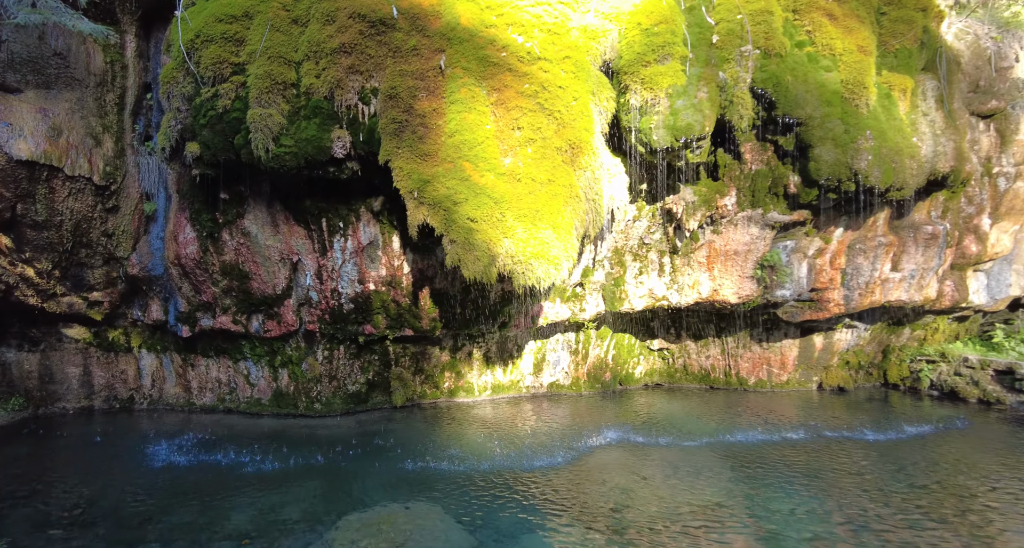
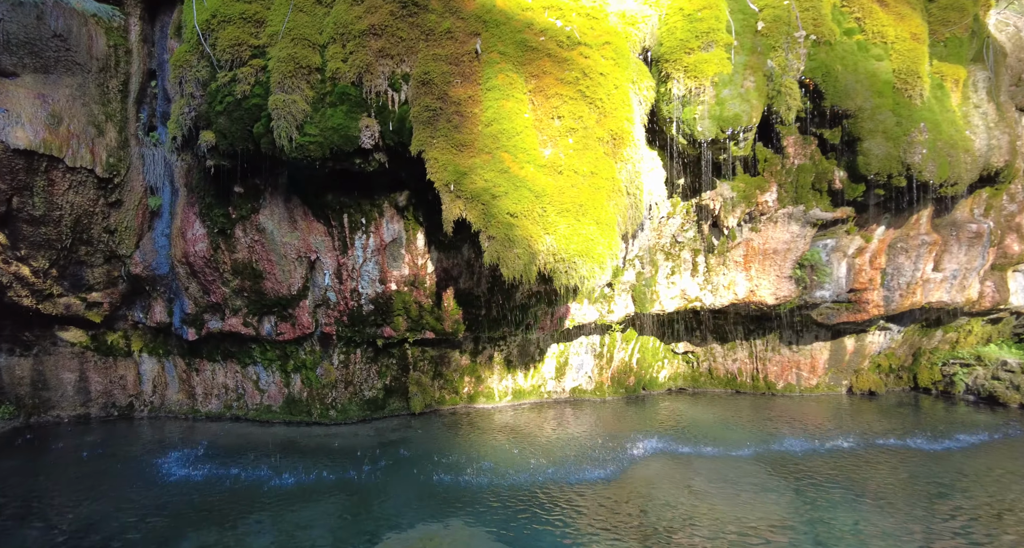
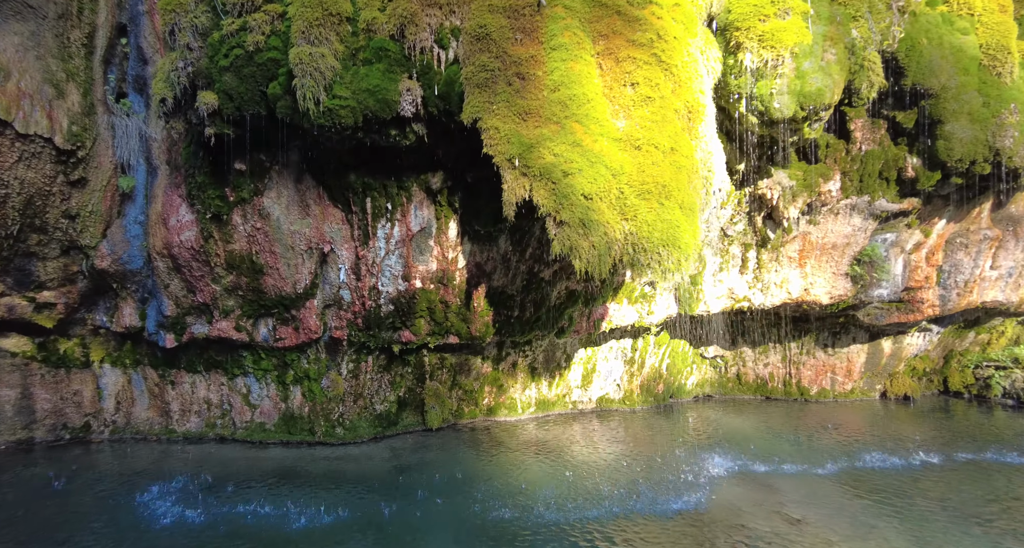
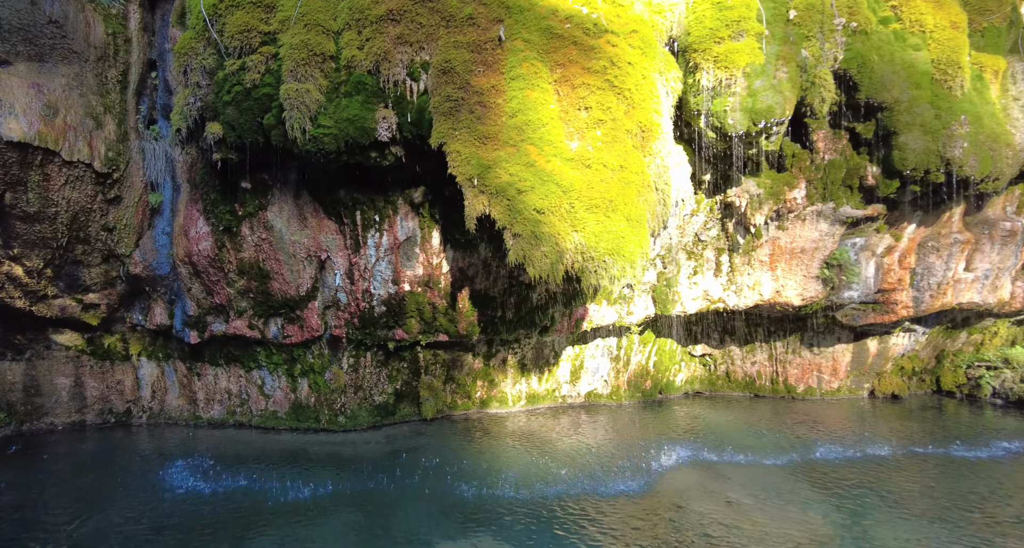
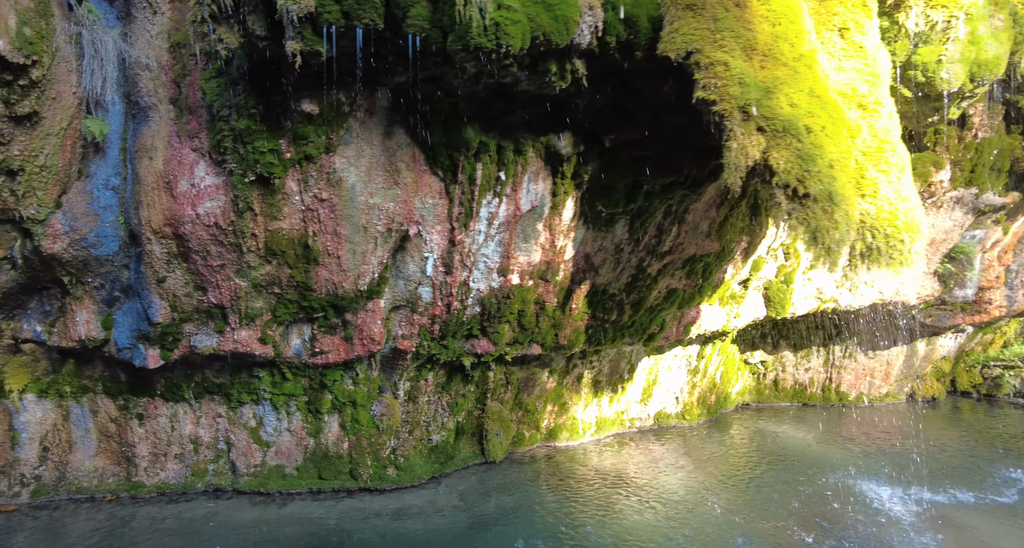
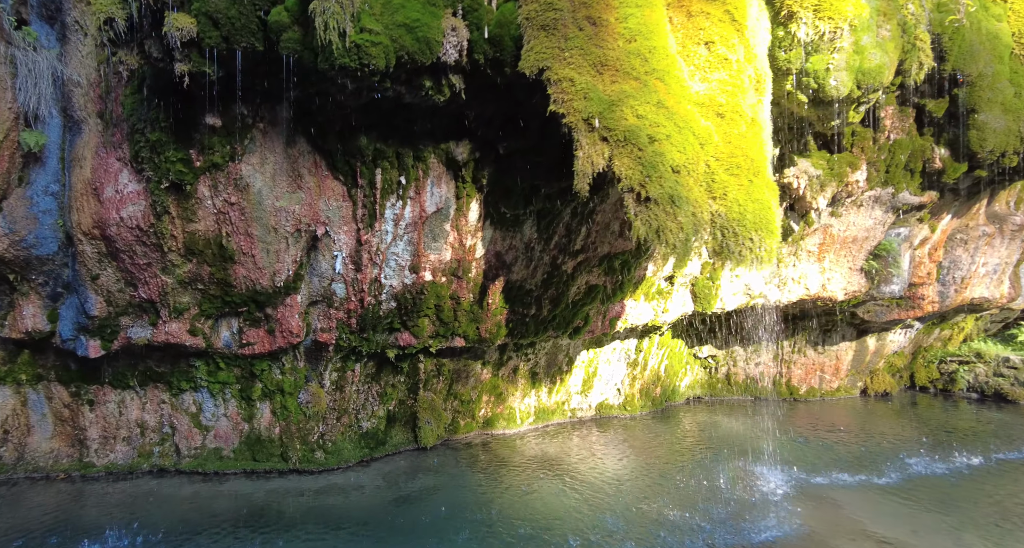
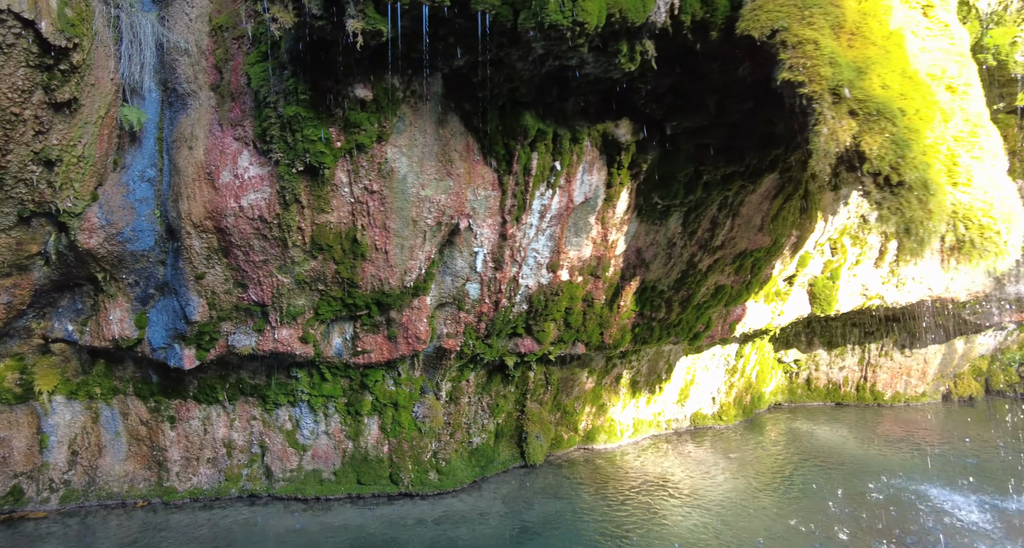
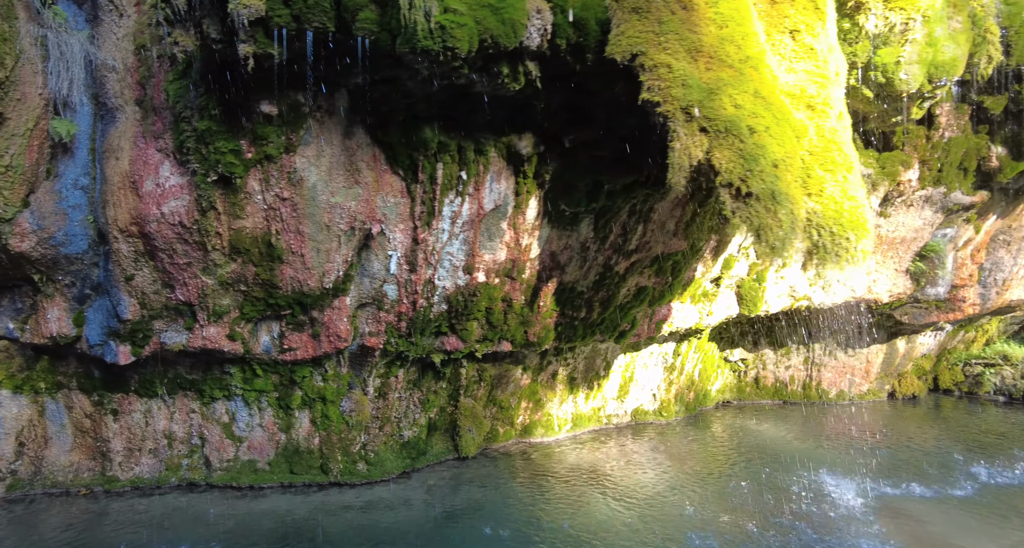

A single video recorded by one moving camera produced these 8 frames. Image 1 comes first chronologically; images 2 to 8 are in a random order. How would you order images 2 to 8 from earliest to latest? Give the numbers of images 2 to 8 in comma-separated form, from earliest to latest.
2, 4, 3, 6, 8, 5, 7
